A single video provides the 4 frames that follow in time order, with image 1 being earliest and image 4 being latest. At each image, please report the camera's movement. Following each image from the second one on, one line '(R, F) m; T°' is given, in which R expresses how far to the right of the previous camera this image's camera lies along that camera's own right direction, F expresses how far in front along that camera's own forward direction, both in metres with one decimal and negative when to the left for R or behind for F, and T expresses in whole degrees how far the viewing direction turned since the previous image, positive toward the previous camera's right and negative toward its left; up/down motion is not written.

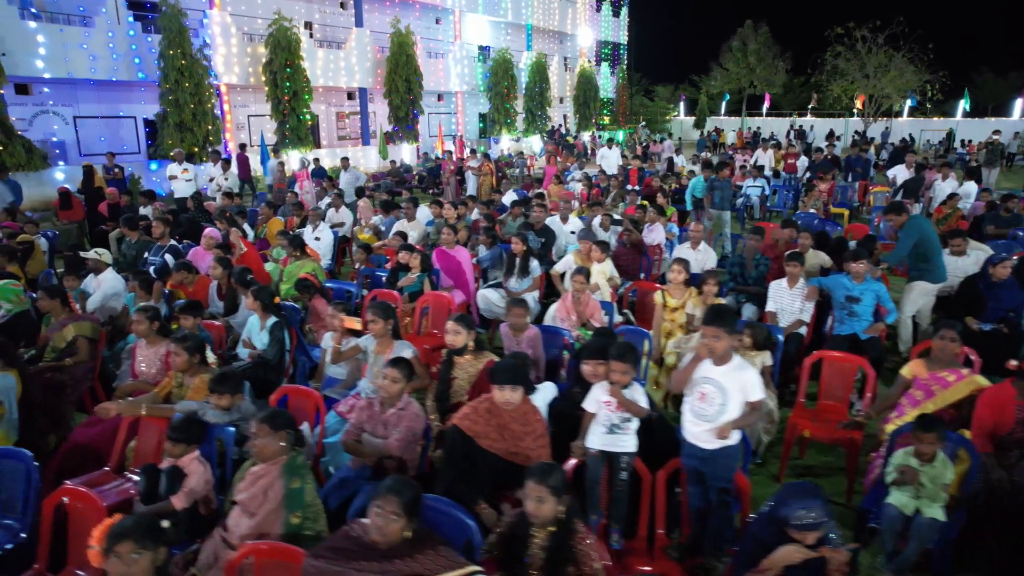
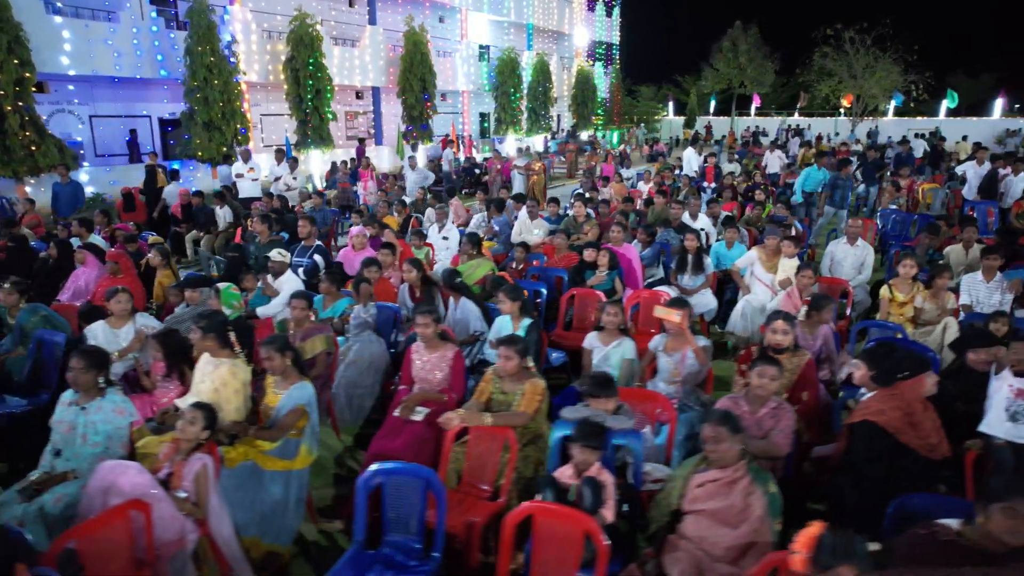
(-2.1, +0.2) m; +3°
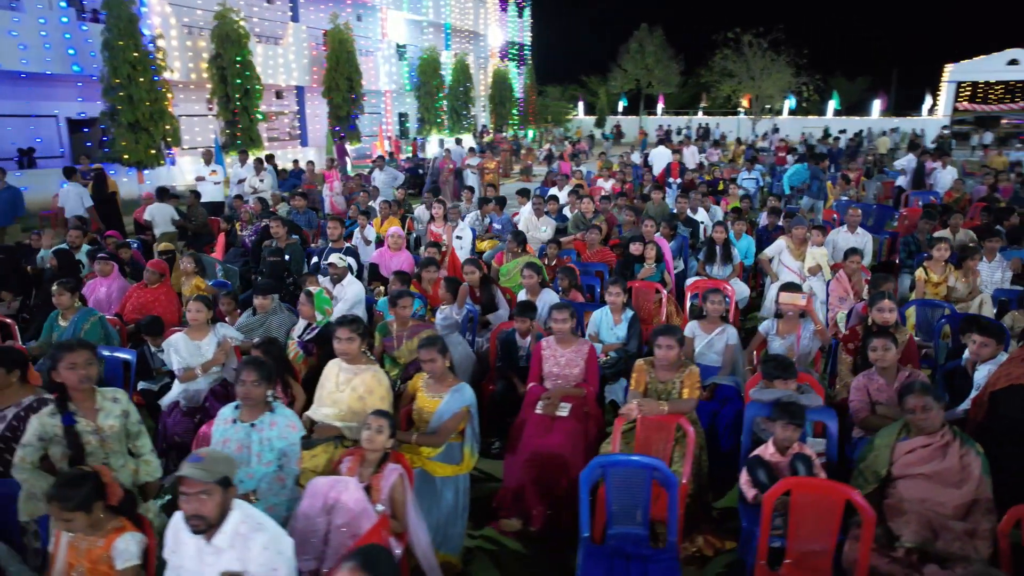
(-1.4, +0.1) m; +8°
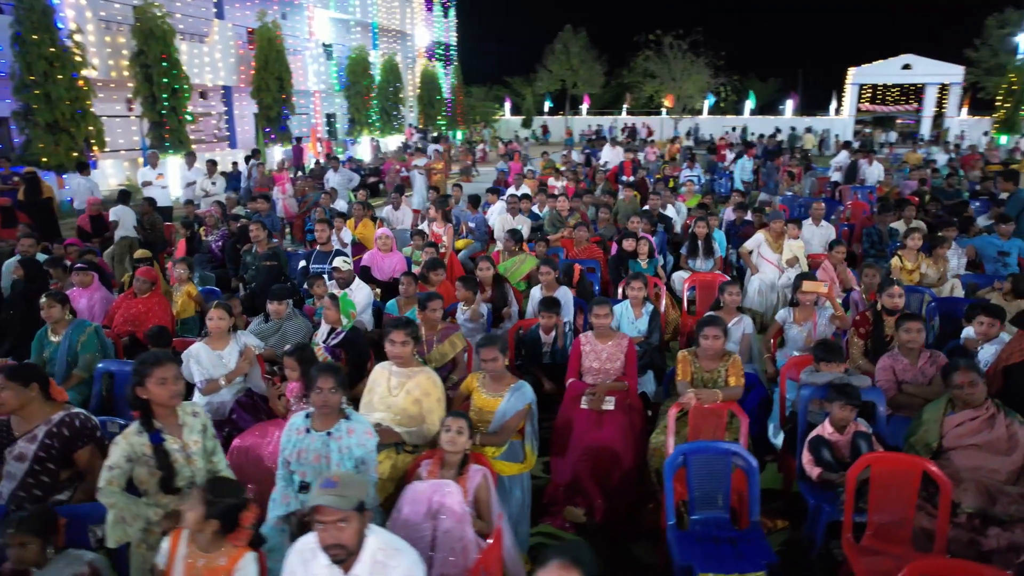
(-0.7, 0.0) m; +7°
